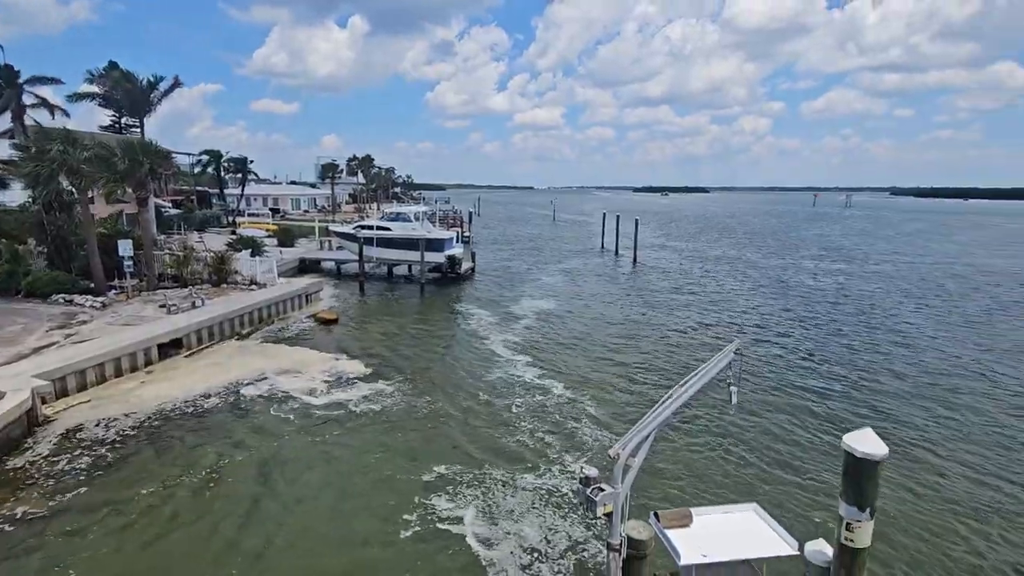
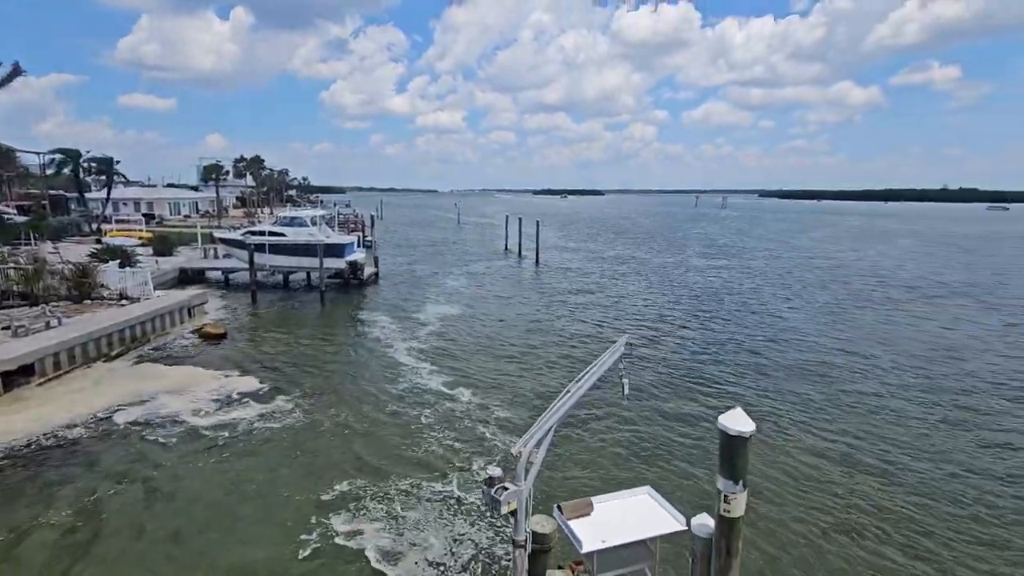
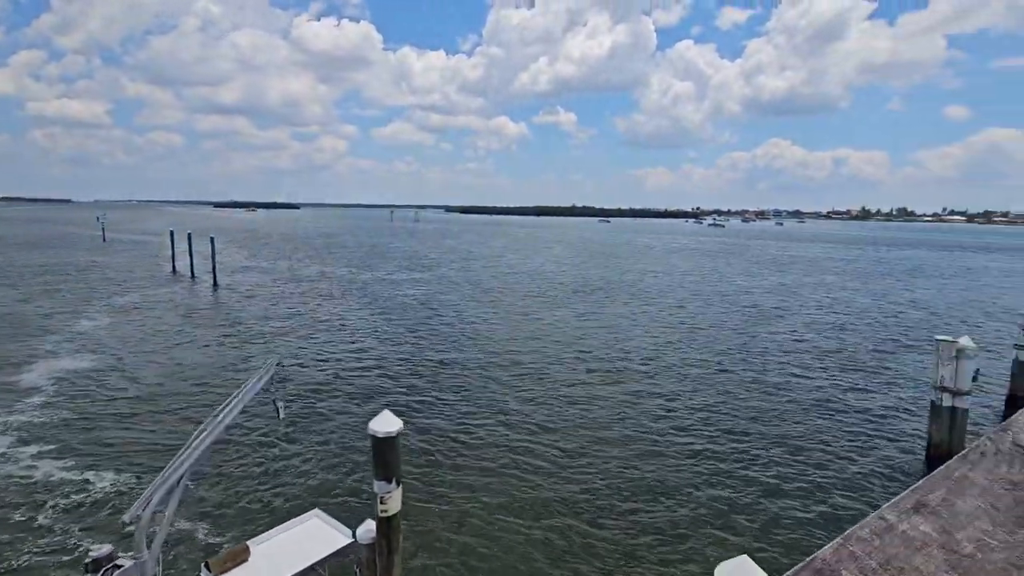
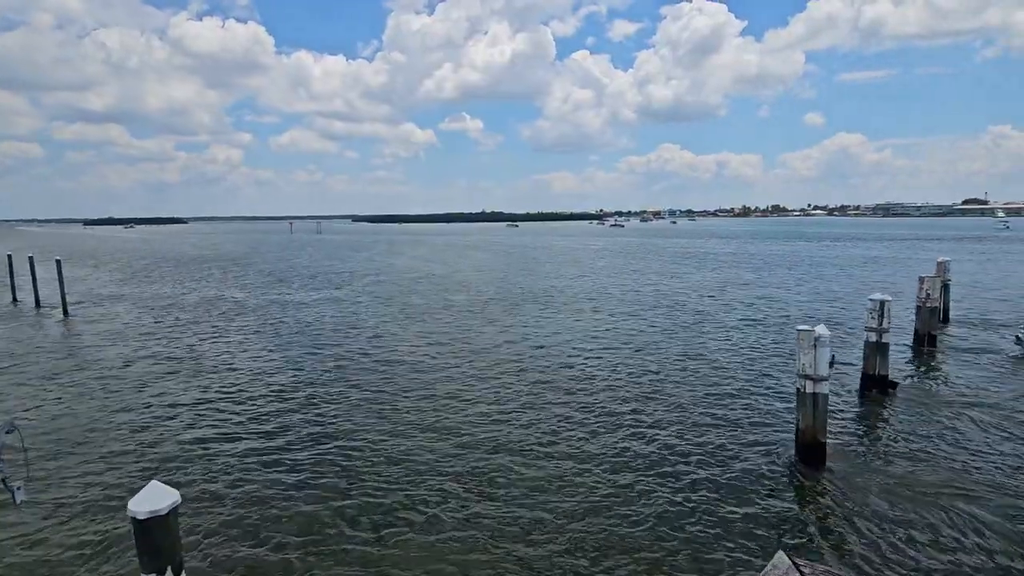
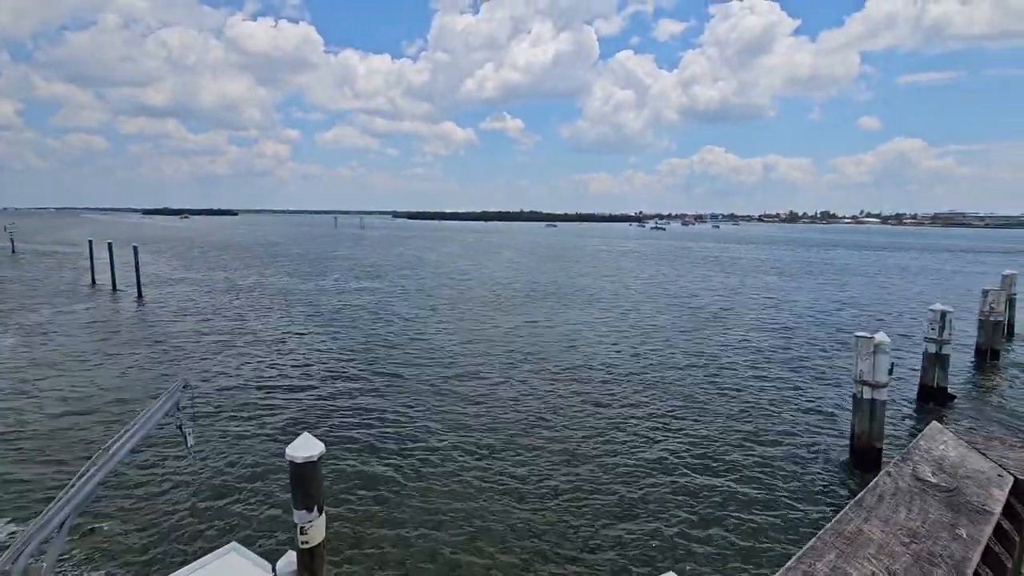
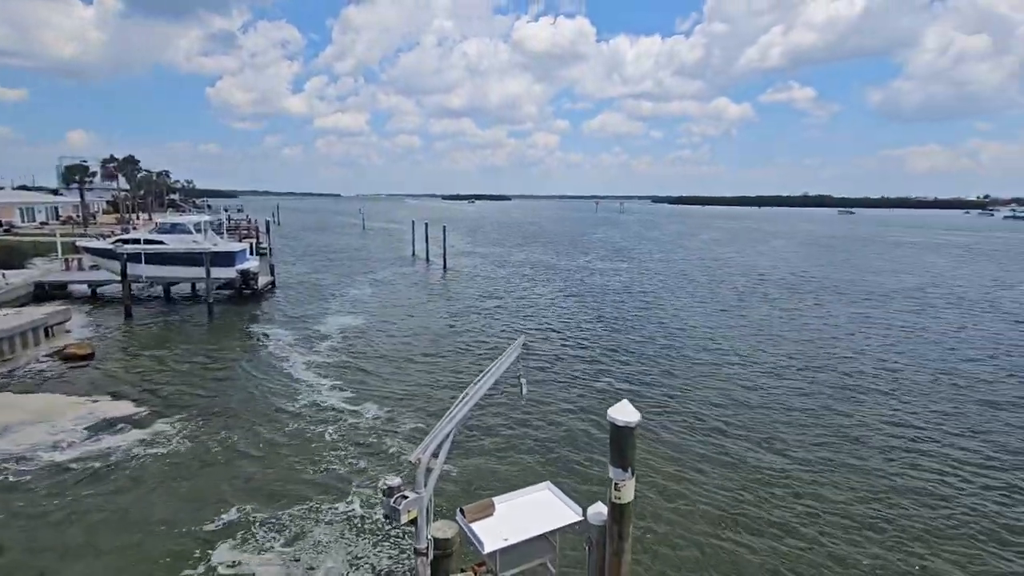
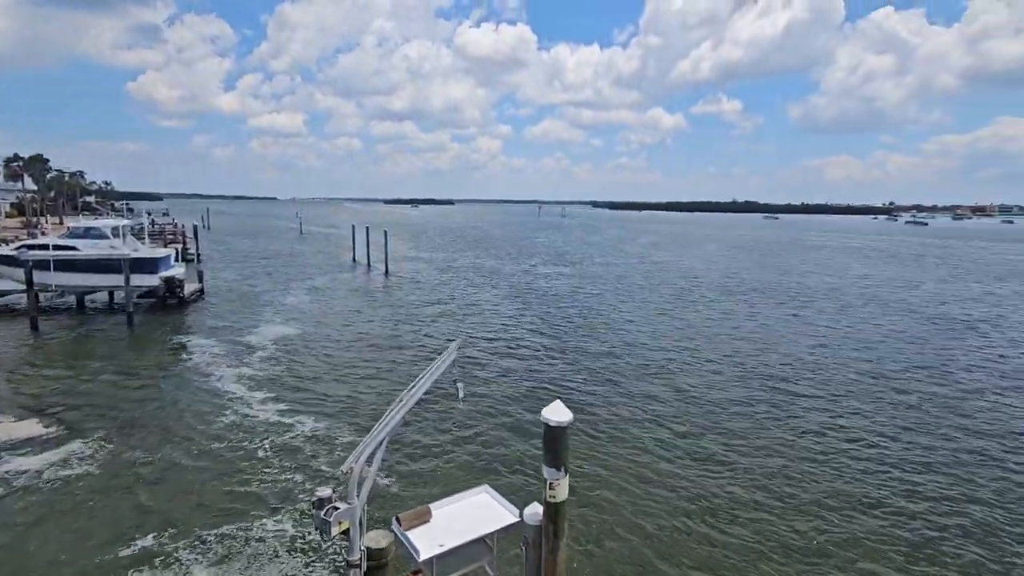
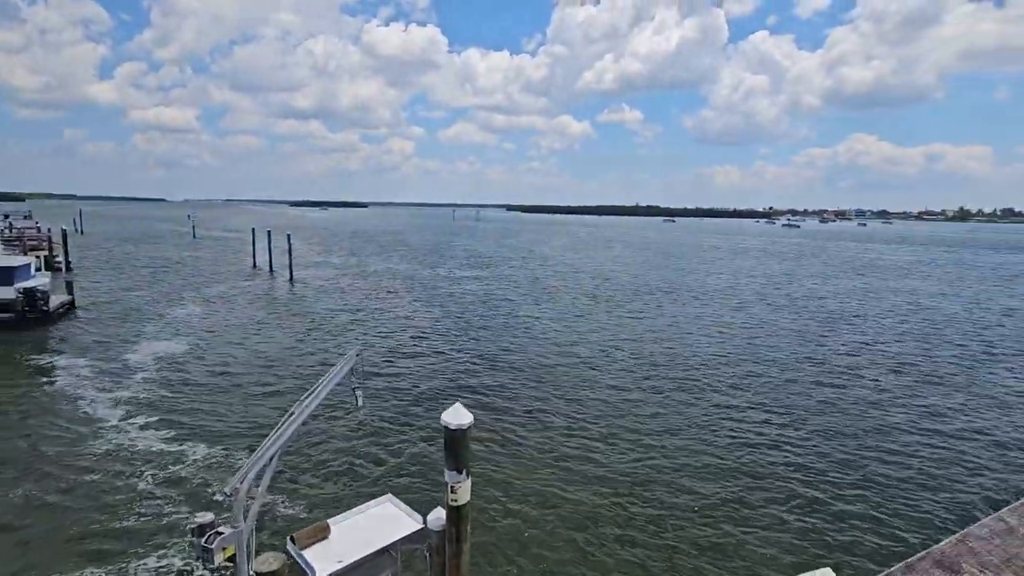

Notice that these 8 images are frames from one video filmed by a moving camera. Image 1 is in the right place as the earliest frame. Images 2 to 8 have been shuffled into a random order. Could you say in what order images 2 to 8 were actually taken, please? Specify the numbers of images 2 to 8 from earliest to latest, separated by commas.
2, 6, 7, 8, 3, 5, 4
